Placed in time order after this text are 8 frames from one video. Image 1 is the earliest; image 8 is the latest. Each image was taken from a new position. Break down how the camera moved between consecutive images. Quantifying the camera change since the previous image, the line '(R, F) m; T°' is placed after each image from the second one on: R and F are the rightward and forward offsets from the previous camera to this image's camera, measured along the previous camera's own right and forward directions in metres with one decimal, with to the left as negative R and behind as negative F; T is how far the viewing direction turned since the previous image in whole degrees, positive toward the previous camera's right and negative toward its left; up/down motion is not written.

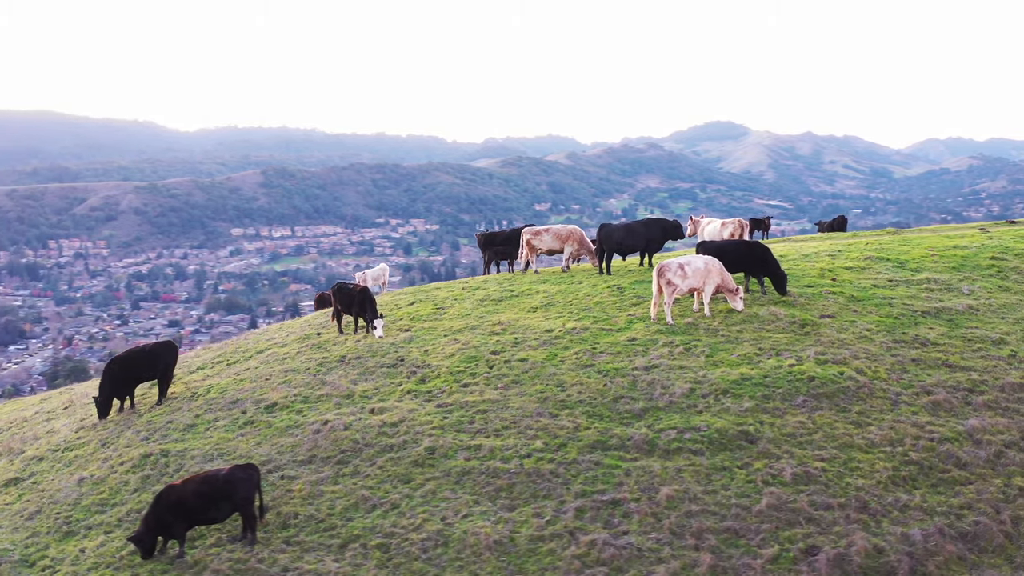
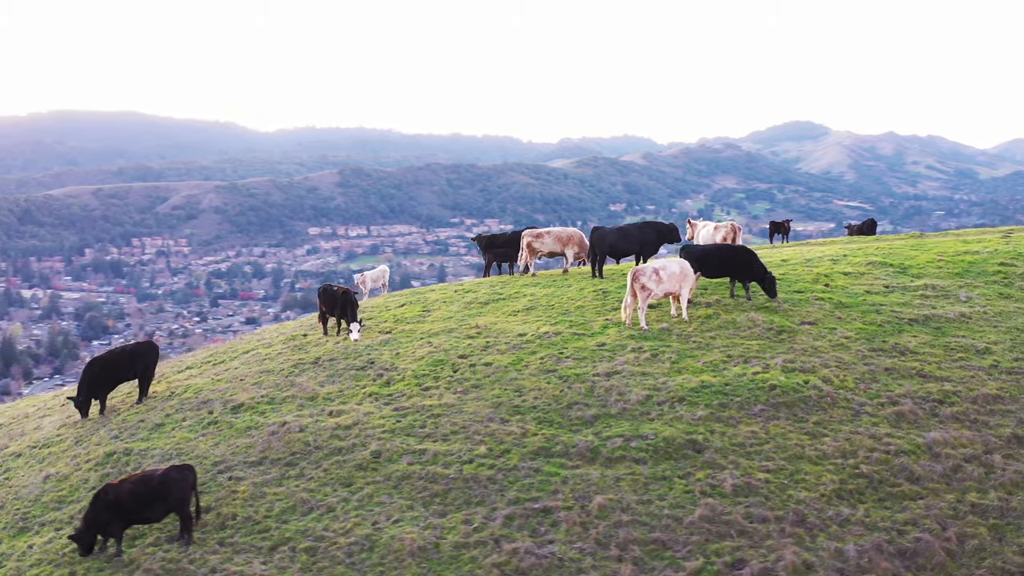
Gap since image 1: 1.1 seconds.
(+1.4, +0.1) m; -4°
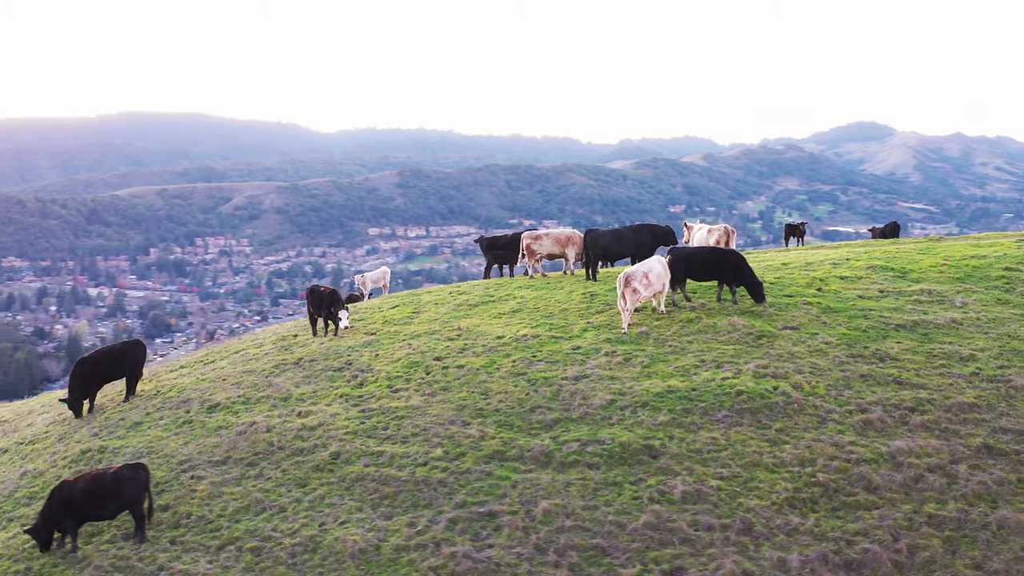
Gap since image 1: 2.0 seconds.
(+1.1, +0.1) m; -3°
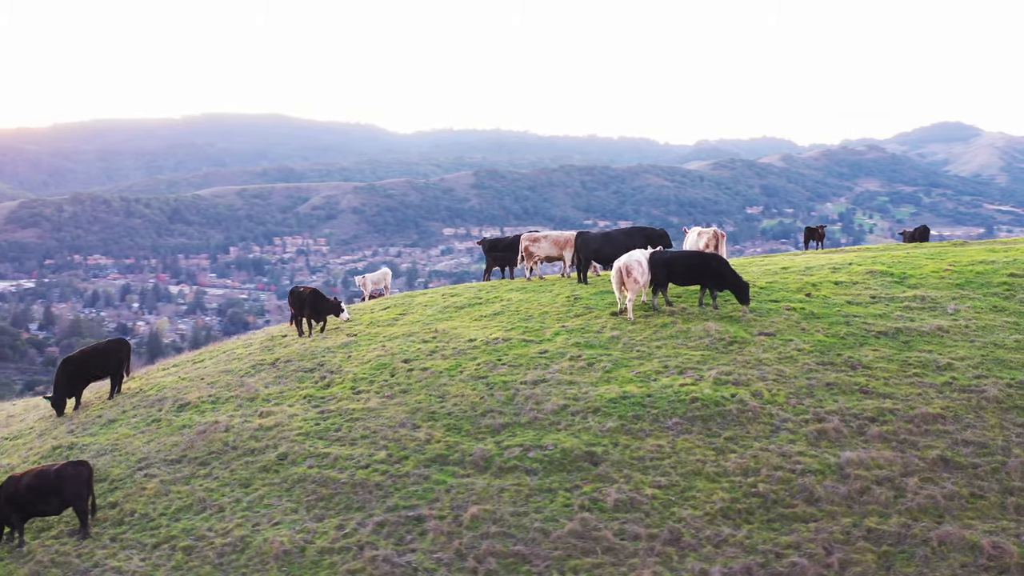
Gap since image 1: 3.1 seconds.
(+1.4, +0.1) m; -4°
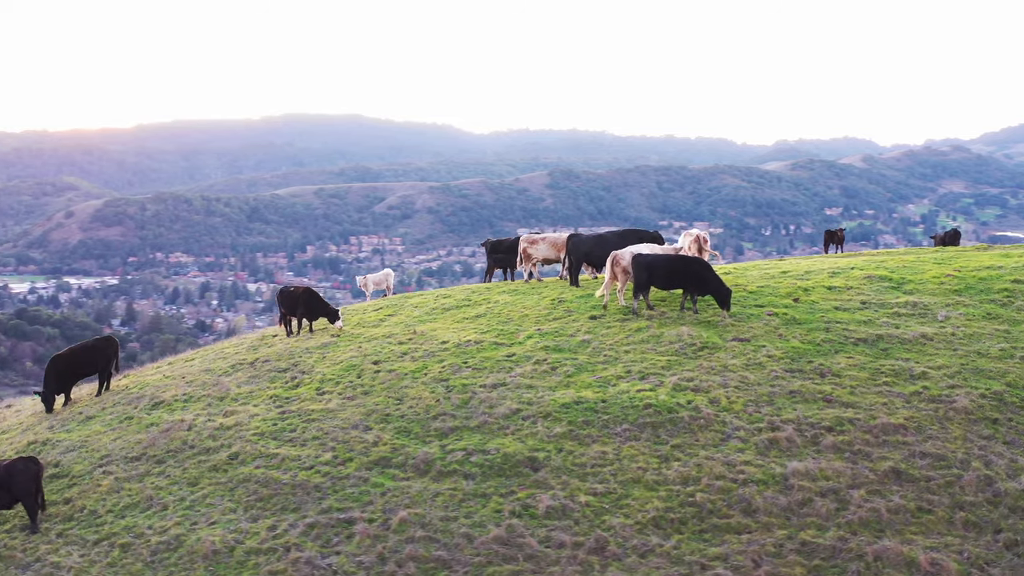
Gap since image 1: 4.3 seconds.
(+1.4, +0.1) m; -4°
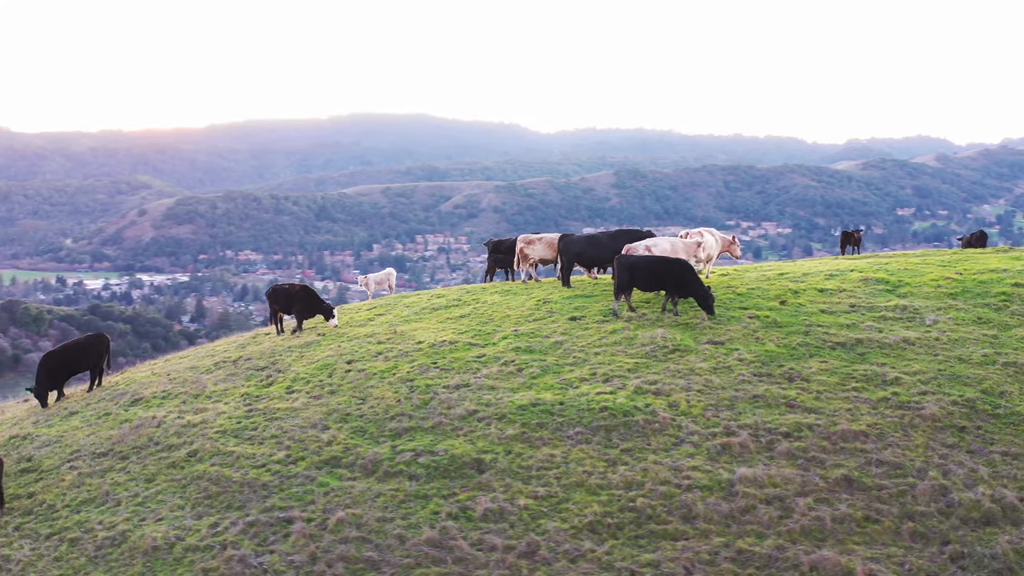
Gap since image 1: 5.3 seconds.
(+1.2, +0.1) m; -3°
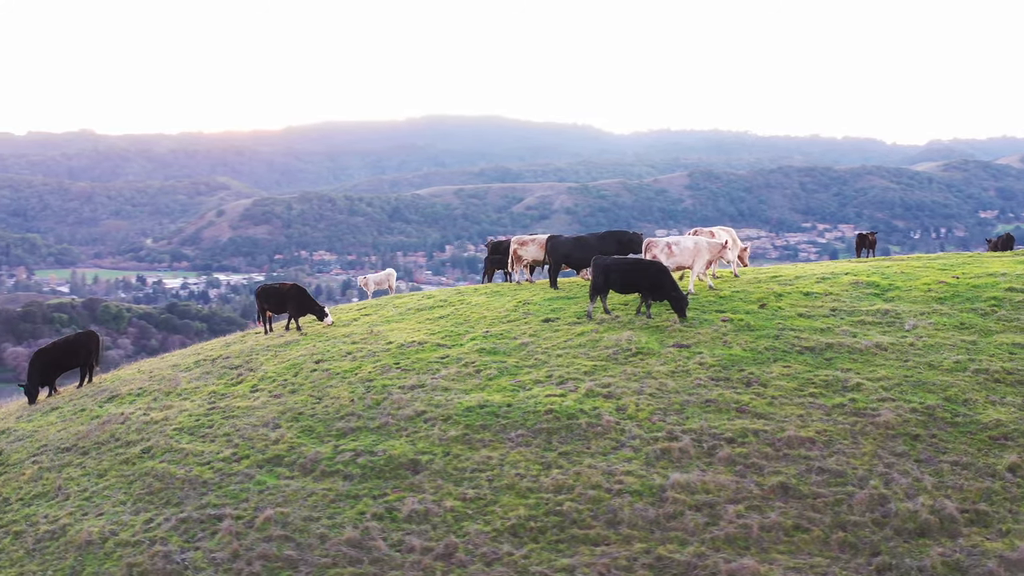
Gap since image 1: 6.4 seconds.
(+1.4, +0.1) m; -4°
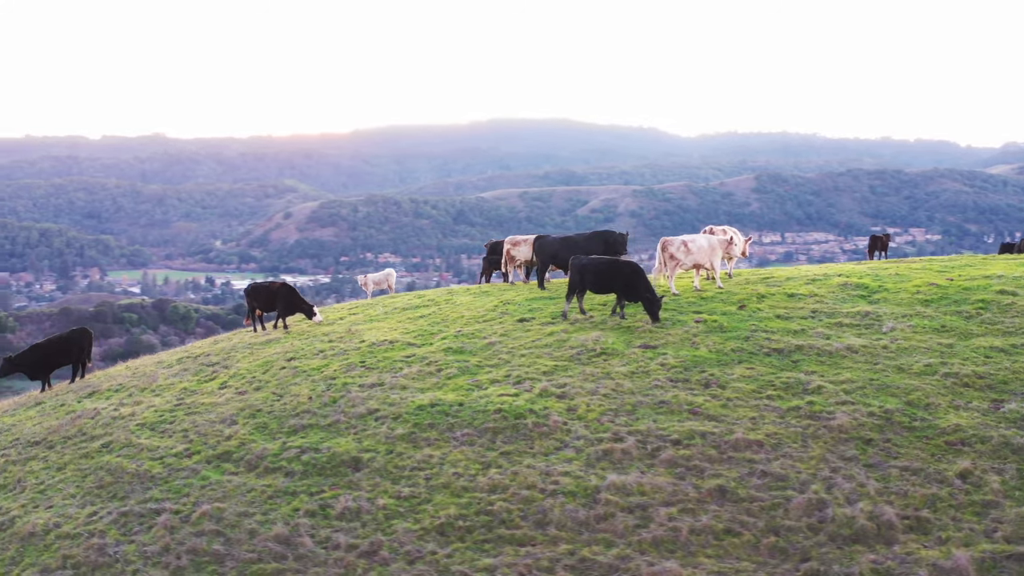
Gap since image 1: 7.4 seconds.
(+1.3, +0.1) m; -3°
